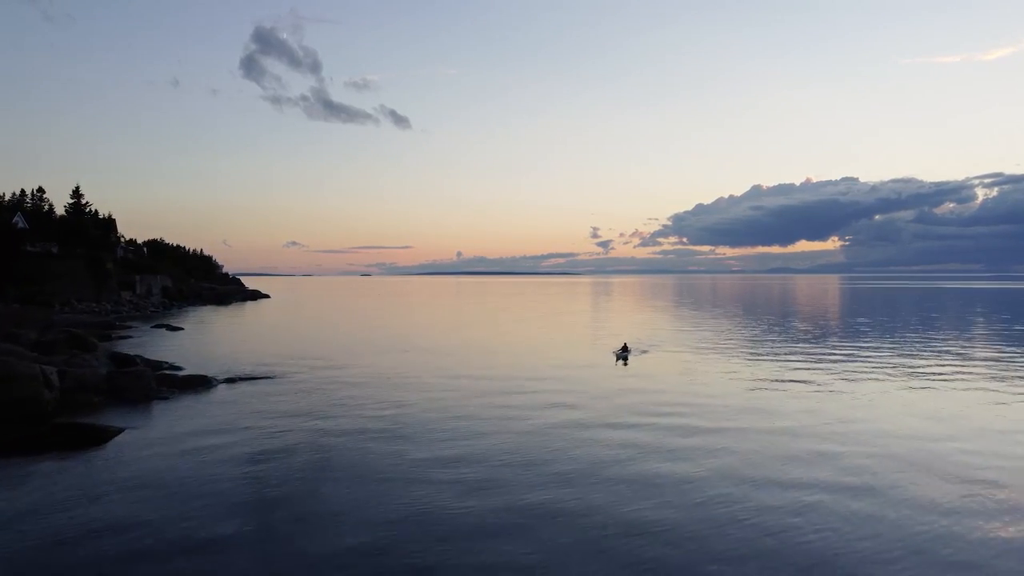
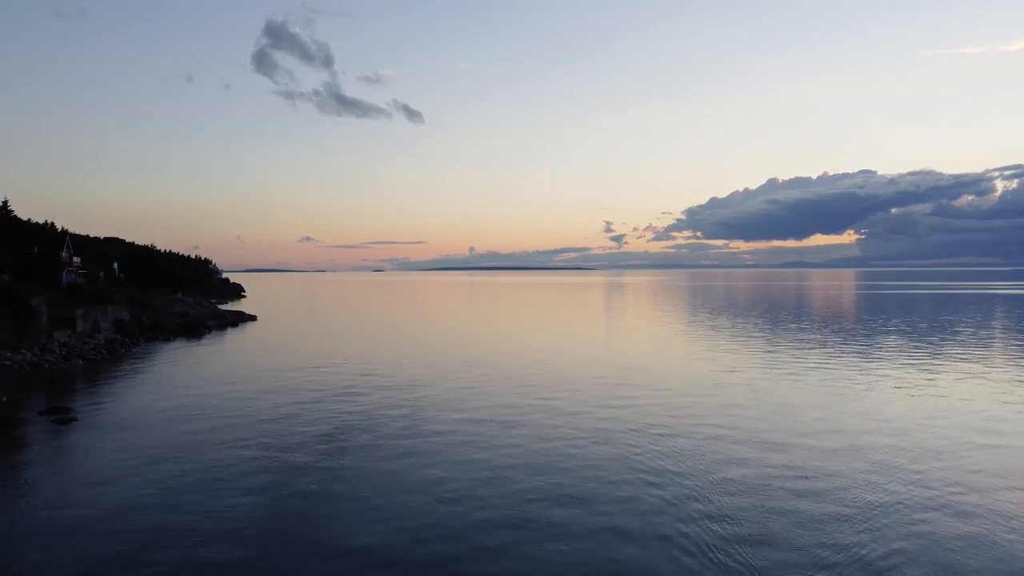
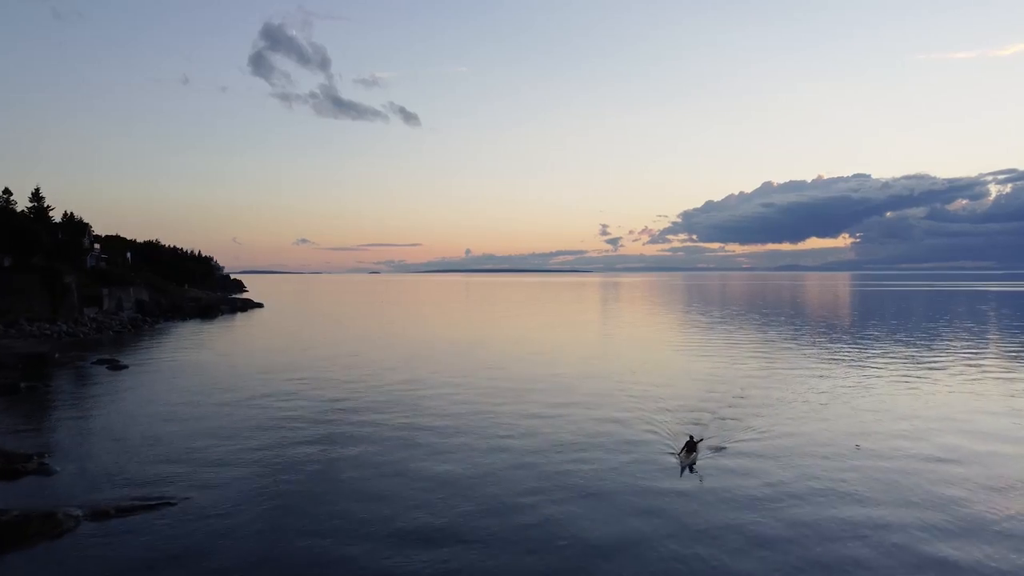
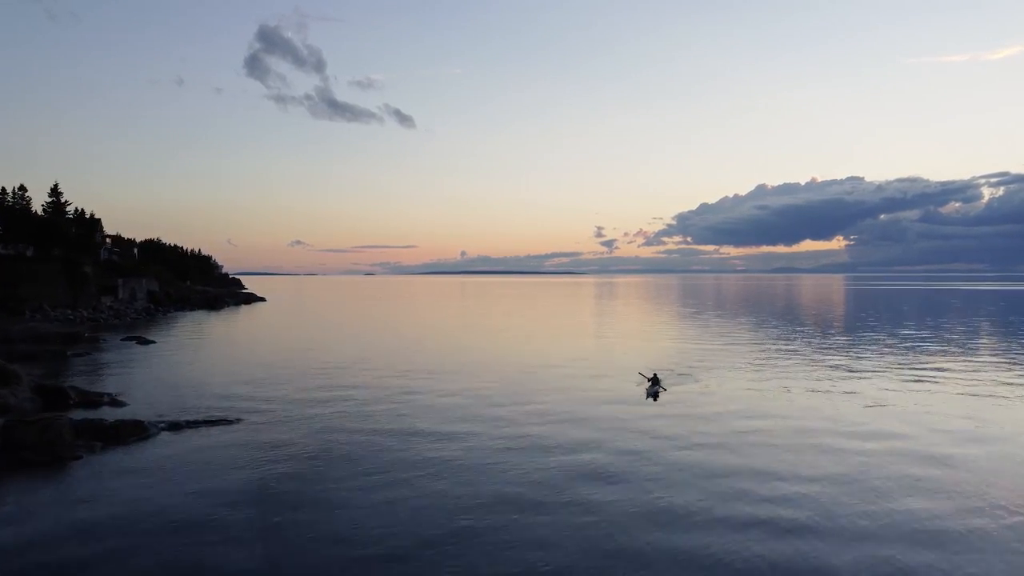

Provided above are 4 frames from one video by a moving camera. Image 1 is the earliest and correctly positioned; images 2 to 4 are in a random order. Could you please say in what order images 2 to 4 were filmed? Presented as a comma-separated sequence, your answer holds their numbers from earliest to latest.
4, 3, 2
